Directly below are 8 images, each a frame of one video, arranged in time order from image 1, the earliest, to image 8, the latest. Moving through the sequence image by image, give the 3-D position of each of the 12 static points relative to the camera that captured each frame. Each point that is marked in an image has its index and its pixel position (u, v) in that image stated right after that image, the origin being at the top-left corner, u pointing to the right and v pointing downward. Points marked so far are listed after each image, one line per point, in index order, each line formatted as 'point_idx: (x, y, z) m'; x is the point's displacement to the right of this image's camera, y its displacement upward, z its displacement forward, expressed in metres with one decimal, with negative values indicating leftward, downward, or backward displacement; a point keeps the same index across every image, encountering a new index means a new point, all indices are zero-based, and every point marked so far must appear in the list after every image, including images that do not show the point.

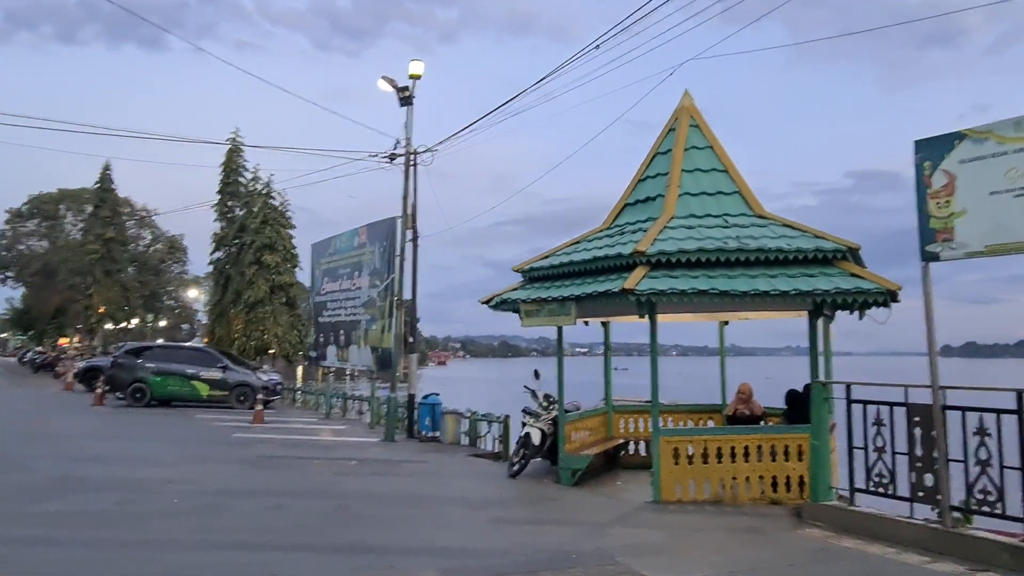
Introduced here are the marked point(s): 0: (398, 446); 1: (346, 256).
0: (-2.2, -3.0, +14.2) m
1: (-4.2, +0.8, +18.6) m
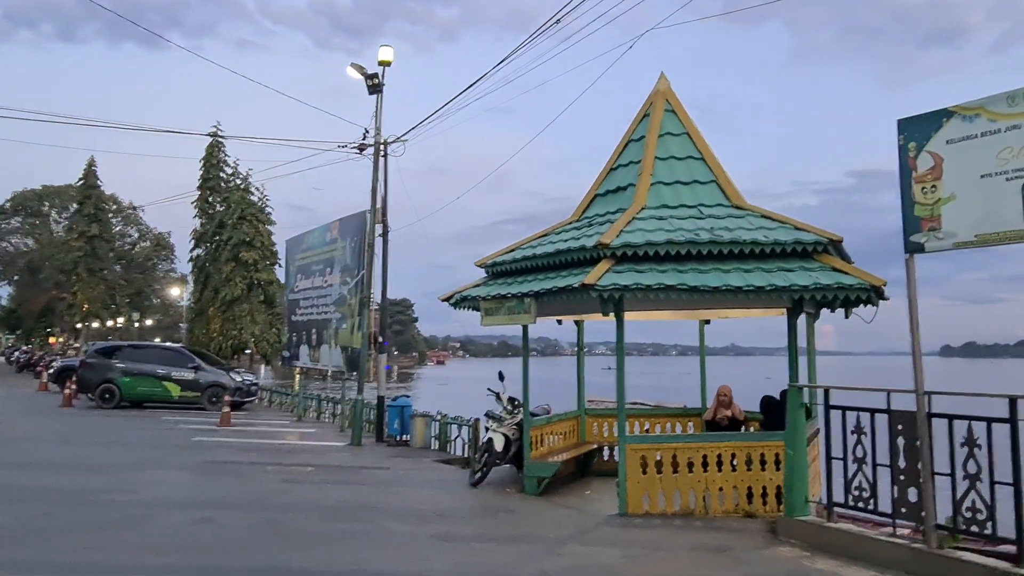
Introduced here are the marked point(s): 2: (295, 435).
0: (-2.7, -3.0, +13.6) m
1: (-4.7, +0.9, +17.9) m
2: (-4.6, -3.1, +15.8) m
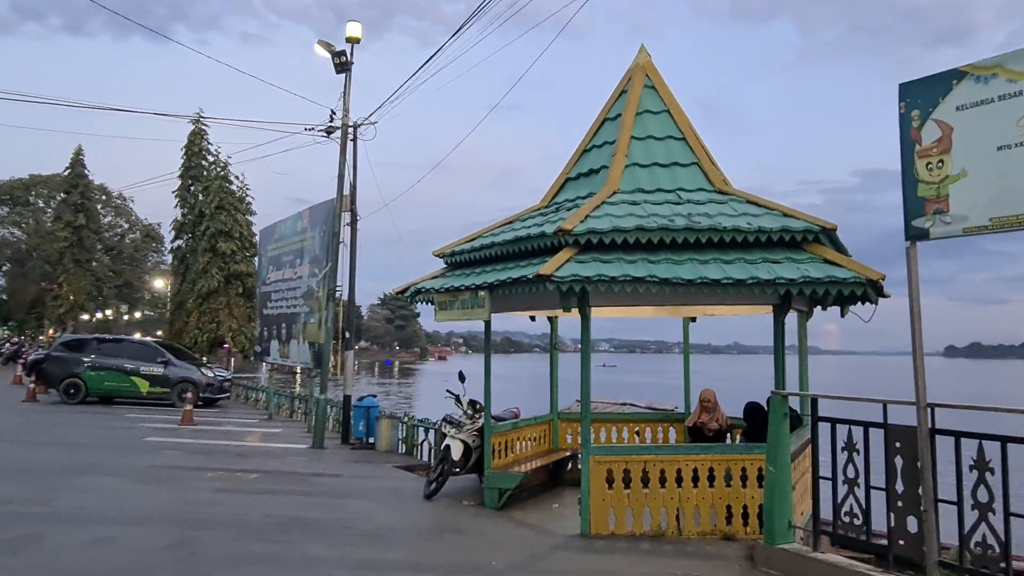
0: (-3.2, -2.8, +12.7) m
1: (-5.1, +1.1, +17.0) m
2: (-5.1, -2.9, +15.0) m
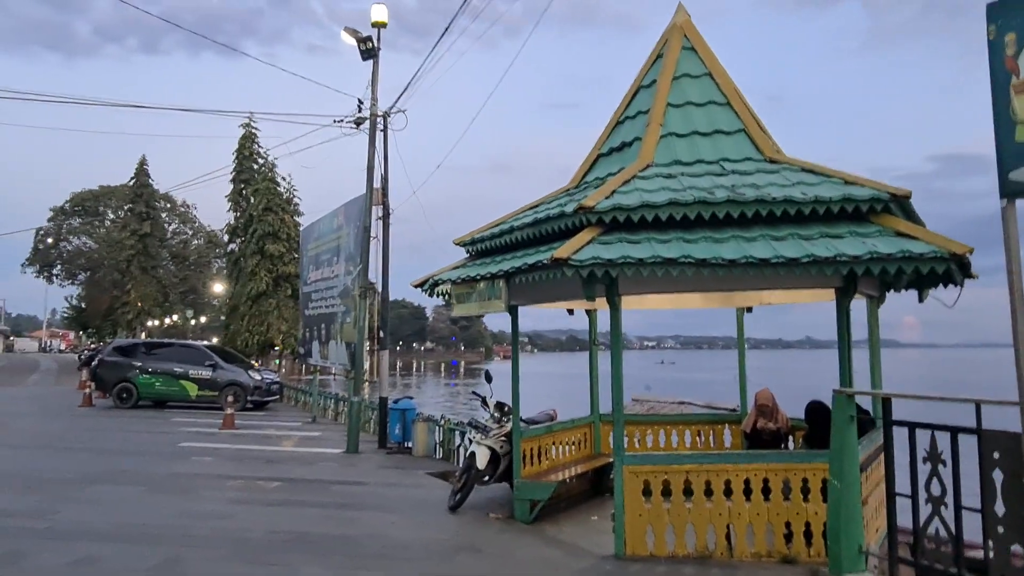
0: (-2.5, -2.8, +12.1) m
1: (-4.1, +1.1, +16.5) m
2: (-4.2, -2.9, +14.5) m
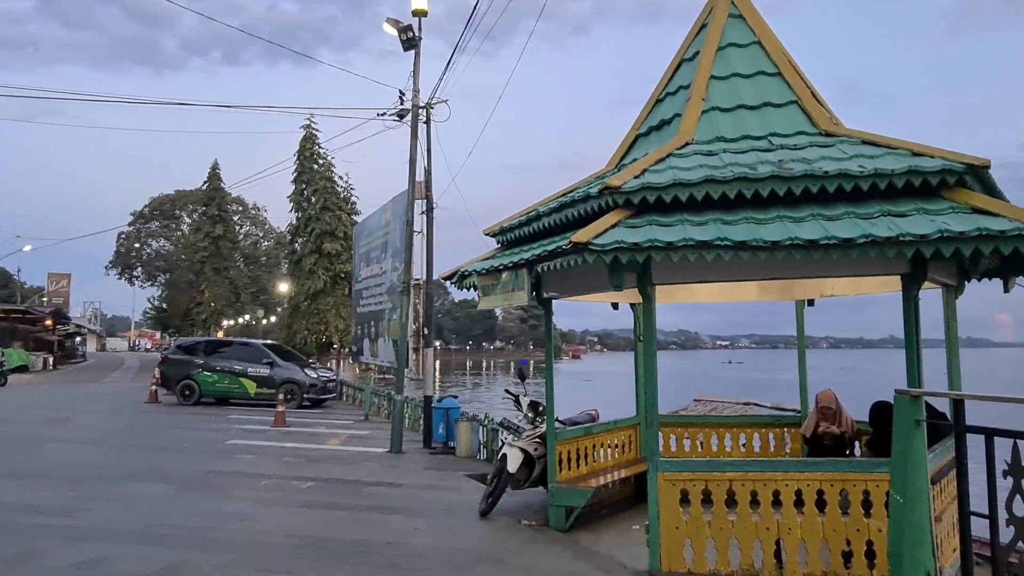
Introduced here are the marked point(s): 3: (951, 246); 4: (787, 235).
0: (-1.8, -2.7, +11.8) m
1: (-3.0, +1.1, +16.3) m
2: (-3.2, -2.9, +14.4) m
3: (+2.9, +0.3, +5.0) m
4: (+1.9, +0.4, +5.2) m
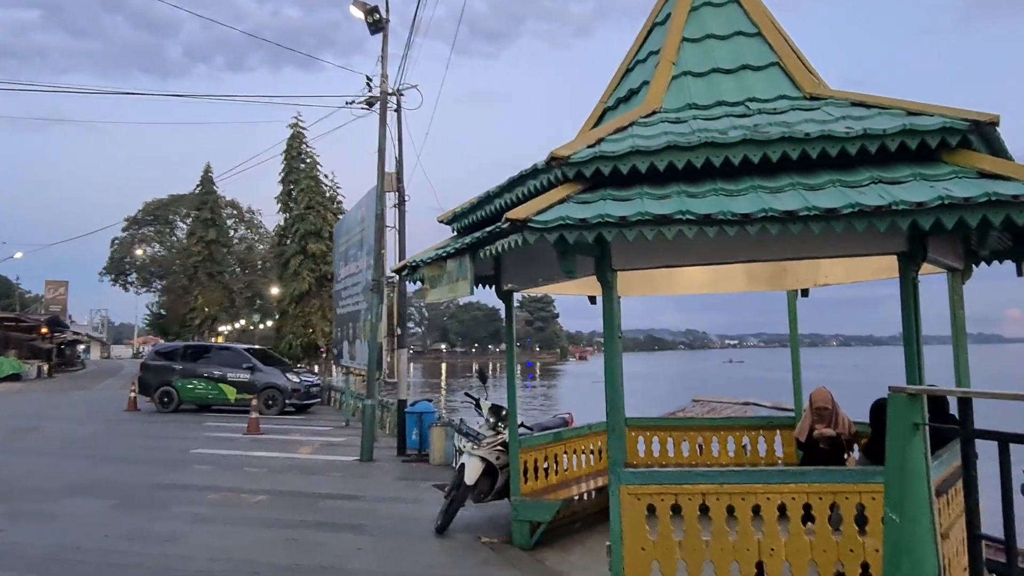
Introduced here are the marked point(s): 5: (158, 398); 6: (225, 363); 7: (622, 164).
0: (-2.1, -2.7, +11.0) m
1: (-3.4, +1.1, +15.6) m
2: (-3.6, -2.9, +13.6) m
3: (+2.5, +0.4, +4.2) m
4: (+1.5, +0.5, +4.4) m
5: (-9.5, -2.9, +20.0) m
6: (-7.7, -2.0, +19.8) m
7: (+0.7, +0.8, +4.9) m
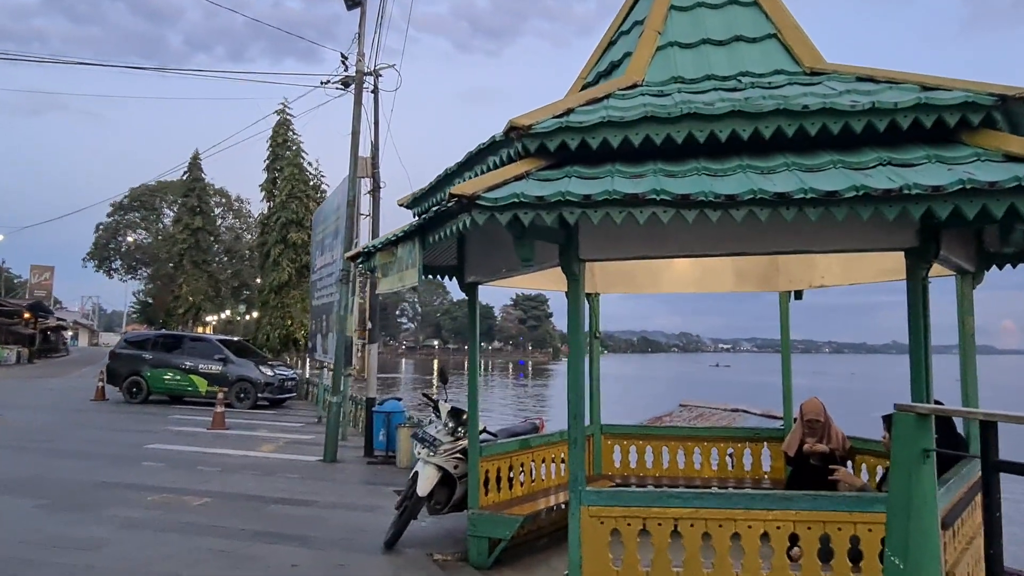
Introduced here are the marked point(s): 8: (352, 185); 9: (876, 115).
0: (-2.5, -2.5, +10.3) m
1: (-3.7, +1.3, +14.9) m
2: (-4.0, -2.7, +12.9) m
3: (+2.2, +0.4, +3.6) m
4: (+1.2, +0.5, +3.8) m
5: (-10.0, -2.6, +19.2) m
6: (-8.1, -1.7, +19.1) m
7: (+0.5, +0.9, +4.2) m
8: (-2.6, +1.7, +12.1) m
9: (+2.0, +0.9, +4.0) m
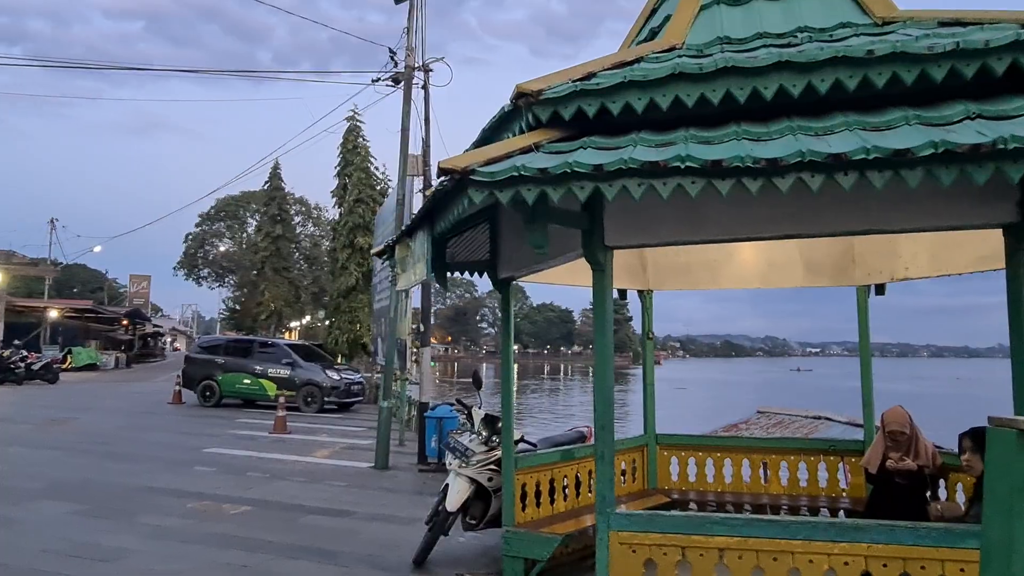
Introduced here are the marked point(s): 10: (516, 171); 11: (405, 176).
0: (-1.8, -2.6, +10.0) m
1: (-2.5, +1.3, +14.7) m
2: (-3.0, -2.7, +12.8) m
3: (+2.2, +0.5, +2.8) m
4: (+1.2, +0.6, +3.1) m
5: (-8.2, -2.7, +19.7) m
6: (-6.4, -1.8, +19.4) m
7: (+0.5, +0.9, +3.6) m
8: (-1.7, +1.6, +11.8) m
9: (+2.0, +1.0, +3.3) m
10: (0.0, +0.5, +3.3) m
11: (-1.6, +1.7, +11.3) m
